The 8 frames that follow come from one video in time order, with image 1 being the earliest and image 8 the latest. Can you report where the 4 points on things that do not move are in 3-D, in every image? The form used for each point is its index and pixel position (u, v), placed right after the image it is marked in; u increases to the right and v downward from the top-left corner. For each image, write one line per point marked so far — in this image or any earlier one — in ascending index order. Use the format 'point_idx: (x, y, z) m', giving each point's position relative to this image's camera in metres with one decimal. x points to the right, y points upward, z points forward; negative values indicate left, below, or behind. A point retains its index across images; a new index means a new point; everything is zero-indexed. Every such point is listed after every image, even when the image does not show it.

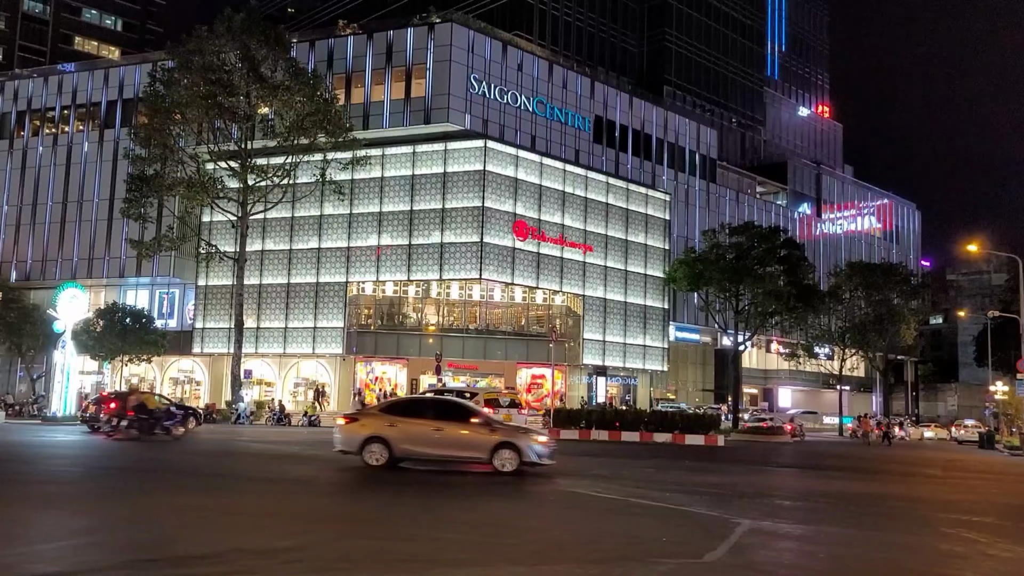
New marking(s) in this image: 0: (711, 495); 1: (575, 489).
0: (+3.2, -3.3, +14.0) m
1: (+1.1, -3.3, +14.1) m
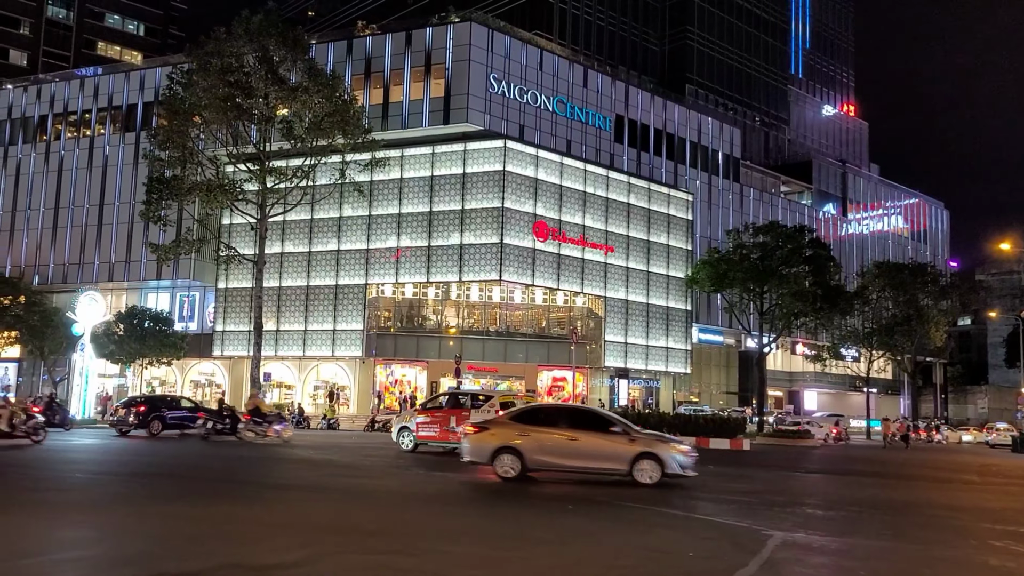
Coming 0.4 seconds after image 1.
0: (+3.5, -3.3, +13.4) m
1: (+1.4, -3.2, +13.5) m
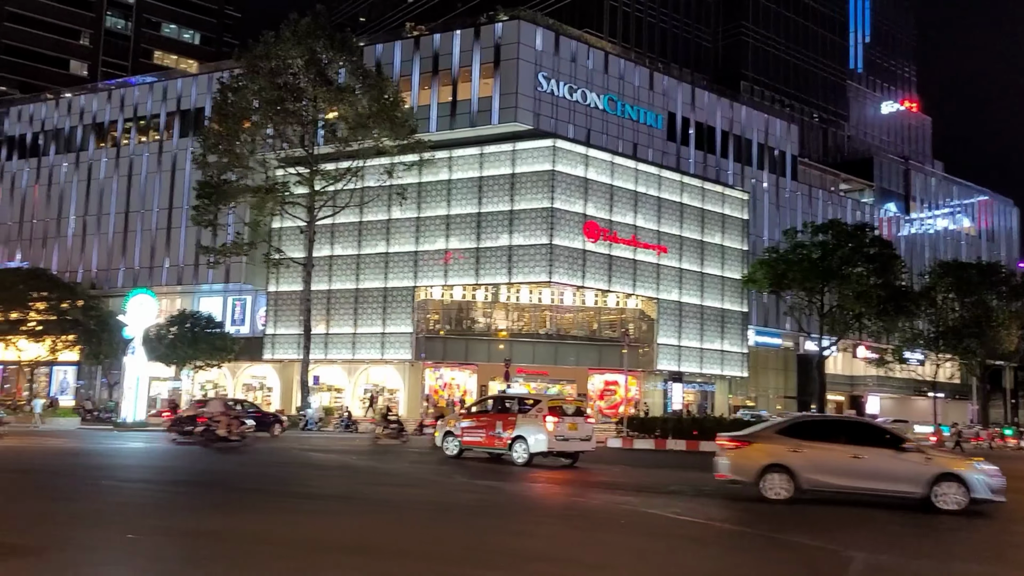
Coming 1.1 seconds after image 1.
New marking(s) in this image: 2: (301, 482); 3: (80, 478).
0: (+4.2, -3.2, +12.4) m
1: (+2.0, -3.2, +12.6) m
2: (-3.7, -3.5, +15.8) m
3: (-7.6, -3.5, +15.5) m
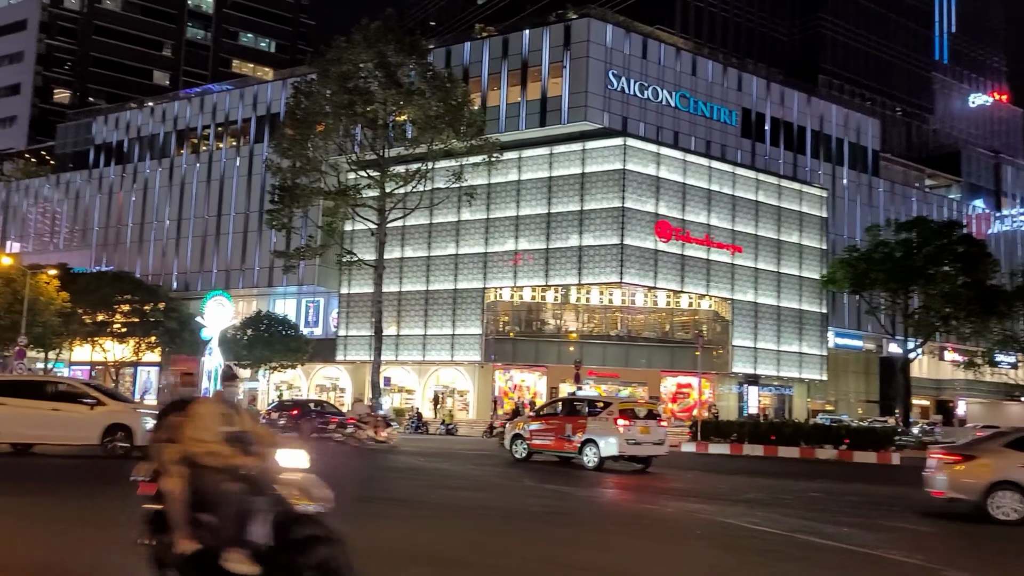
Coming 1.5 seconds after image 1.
0: (+5.1, -3.2, +11.6) m
1: (+3.0, -3.2, +12.0) m
2: (-2.4, -3.5, +15.7) m
3: (-6.3, -3.5, +15.6) m
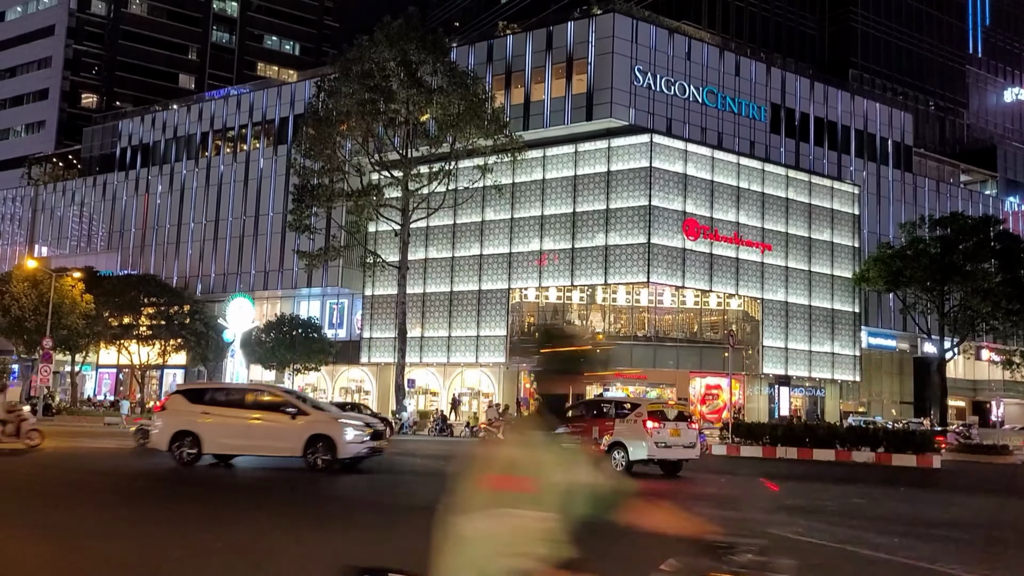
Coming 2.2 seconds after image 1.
0: (+5.4, -3.1, +10.8) m
1: (+3.3, -3.1, +11.2) m
2: (-2.0, -3.5, +15.1) m
3: (-5.9, -3.5, +15.2) m
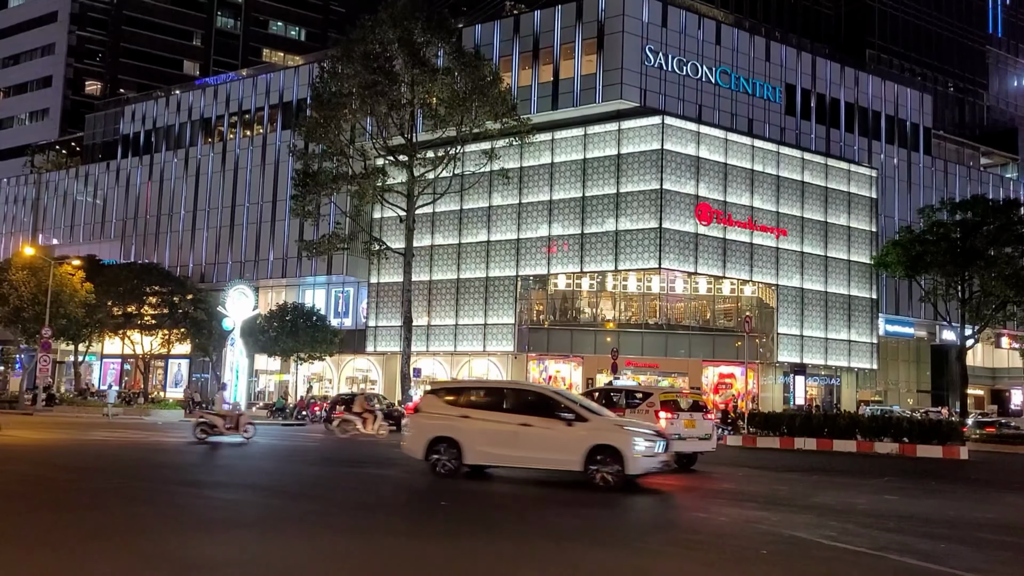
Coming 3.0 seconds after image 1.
0: (+5.4, -2.8, +9.7) m
1: (+3.3, -2.8, +10.1) m
2: (-2.0, -3.2, +14.1) m
3: (-5.9, -3.2, +14.2) m
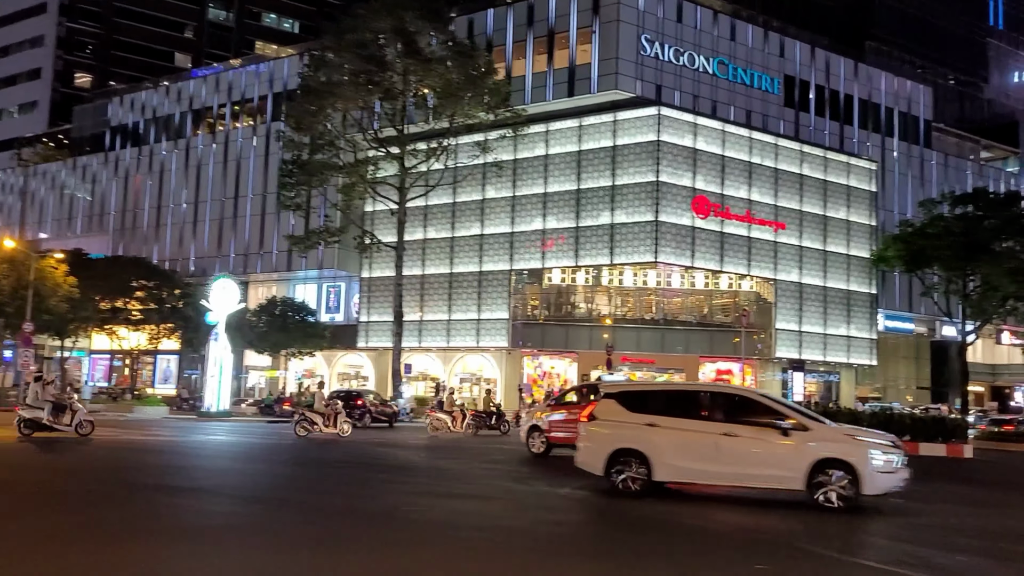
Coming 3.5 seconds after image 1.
0: (+5.1, -2.7, +8.8) m
1: (+3.1, -2.7, +9.3) m
2: (-2.2, -3.0, +13.2) m
3: (-6.1, -3.1, +13.3) m
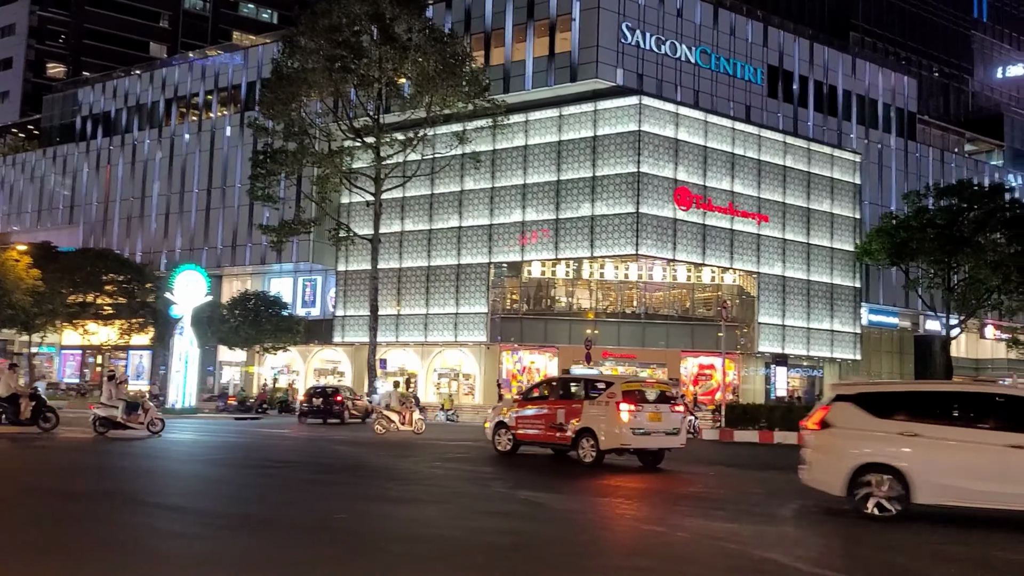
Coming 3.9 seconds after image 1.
0: (+4.6, -2.5, +8.0) m
1: (+2.5, -2.5, +8.4) m
2: (-2.8, -2.9, +12.3) m
3: (-6.7, -2.9, +12.3) m
